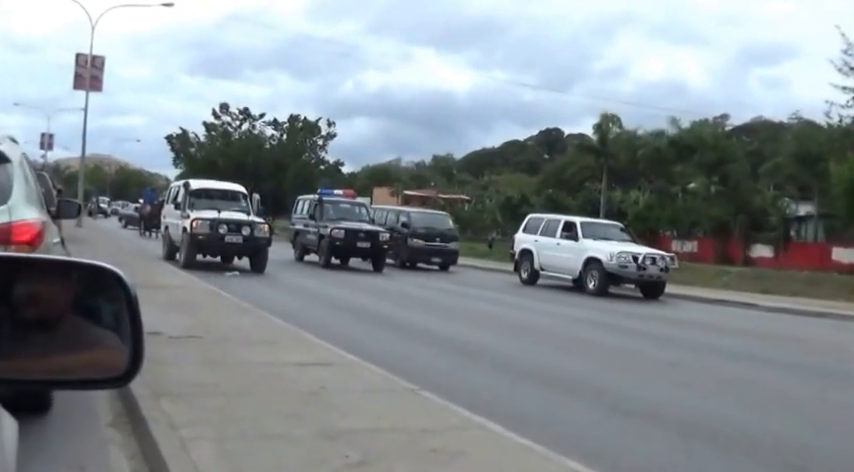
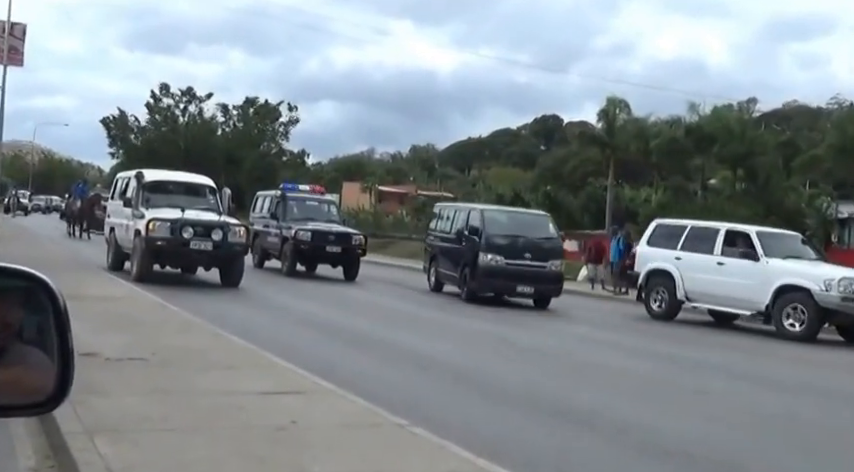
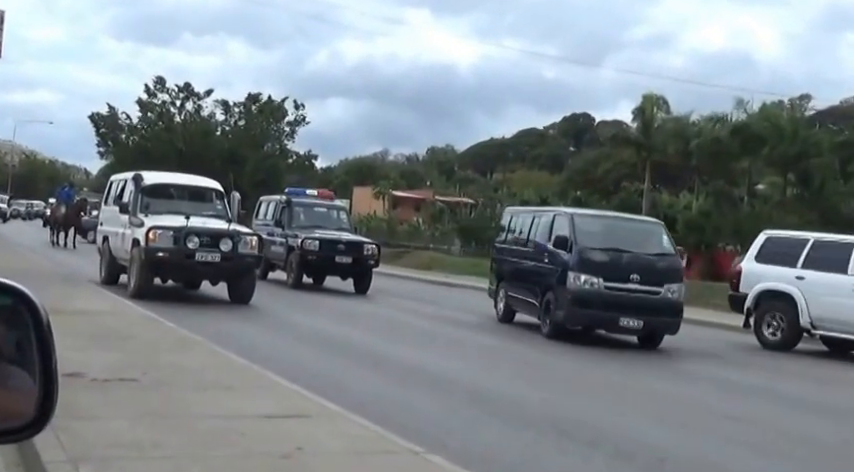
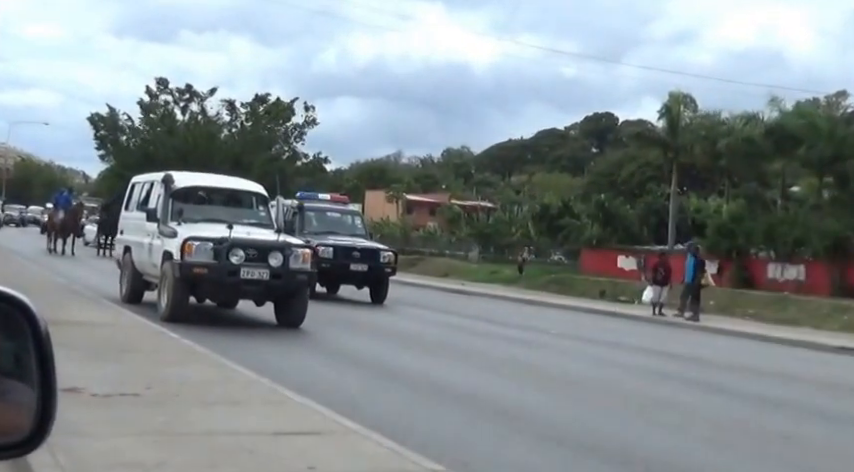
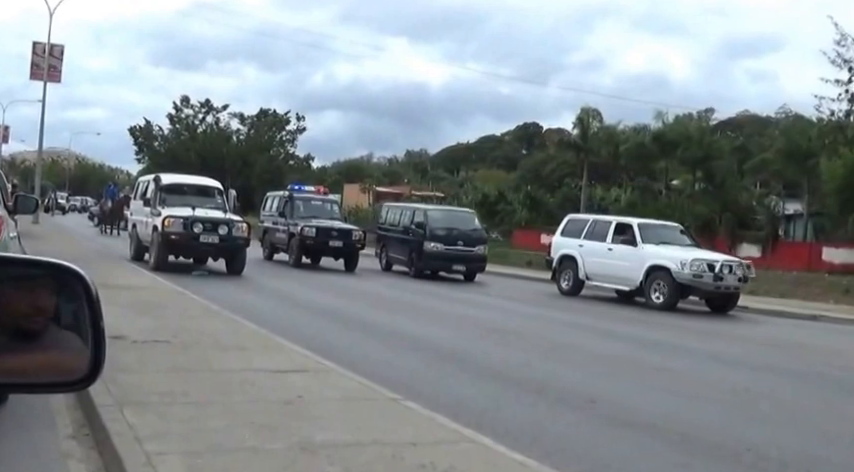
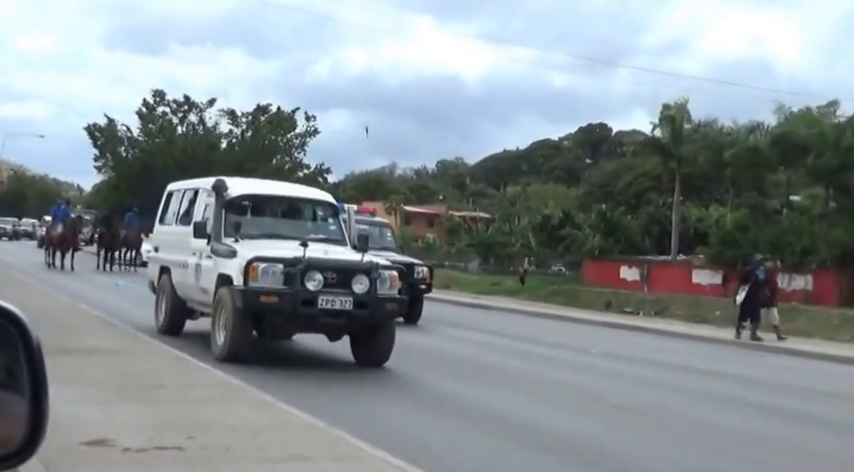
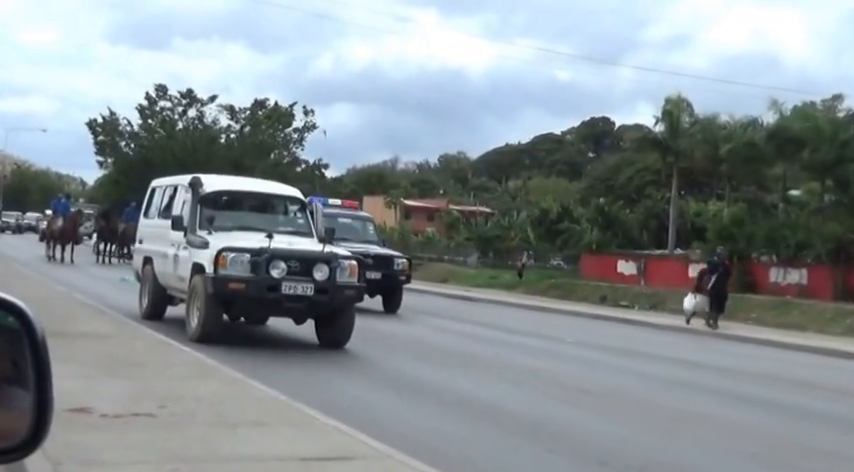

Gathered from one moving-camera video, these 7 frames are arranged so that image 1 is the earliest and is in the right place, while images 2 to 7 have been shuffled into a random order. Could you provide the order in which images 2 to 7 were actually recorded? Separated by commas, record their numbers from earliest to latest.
5, 2, 3, 4, 7, 6
